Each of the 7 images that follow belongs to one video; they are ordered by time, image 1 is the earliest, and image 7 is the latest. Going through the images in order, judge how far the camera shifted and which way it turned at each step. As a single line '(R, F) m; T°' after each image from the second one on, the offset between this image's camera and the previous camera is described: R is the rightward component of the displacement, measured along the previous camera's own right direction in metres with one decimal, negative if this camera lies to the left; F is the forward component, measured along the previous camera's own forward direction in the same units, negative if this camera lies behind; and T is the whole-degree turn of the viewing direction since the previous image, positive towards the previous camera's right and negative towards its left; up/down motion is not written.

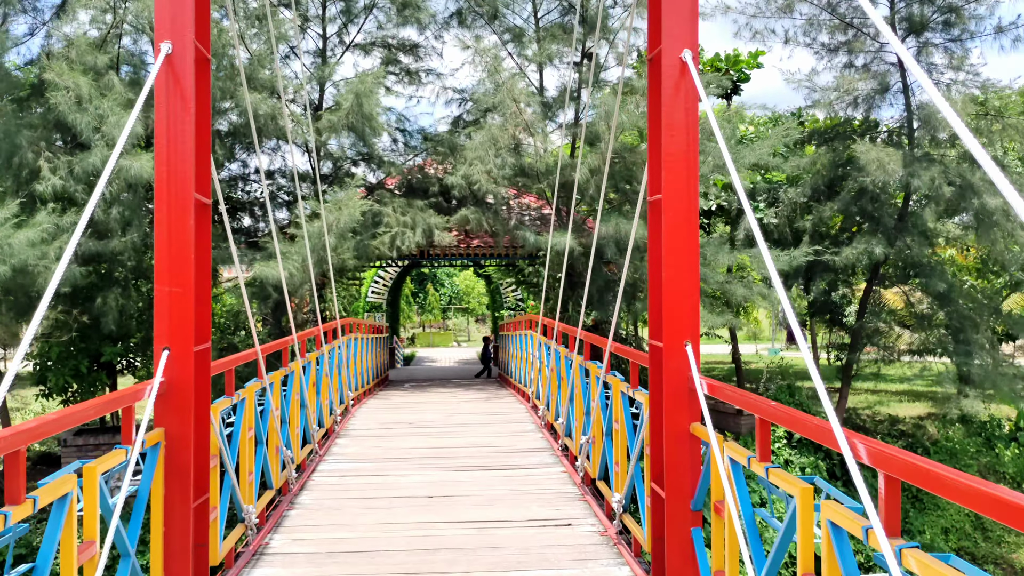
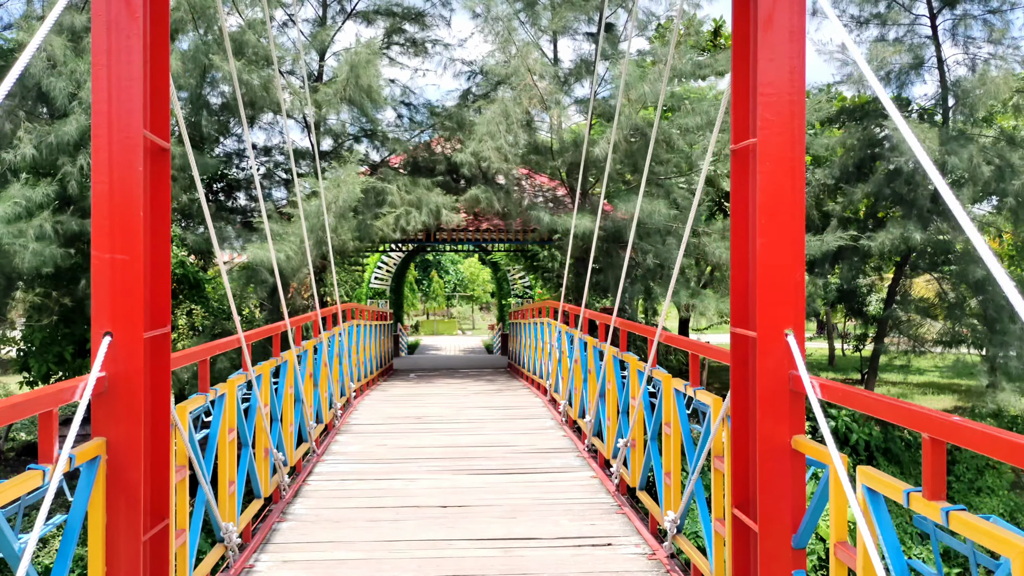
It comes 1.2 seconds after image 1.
(-0.1, +0.5) m; 0°
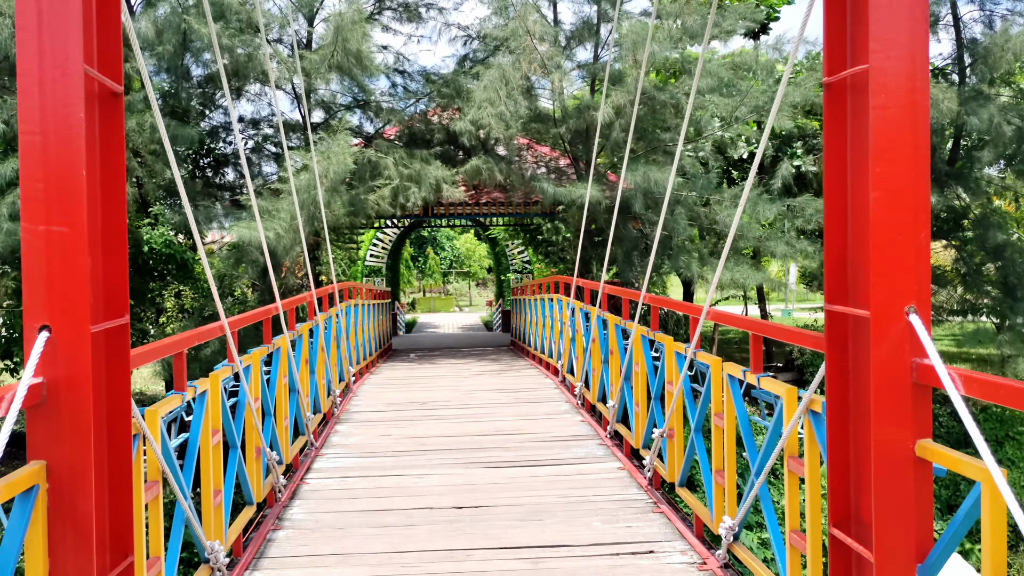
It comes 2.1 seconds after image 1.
(-0.1, +0.4) m; 0°
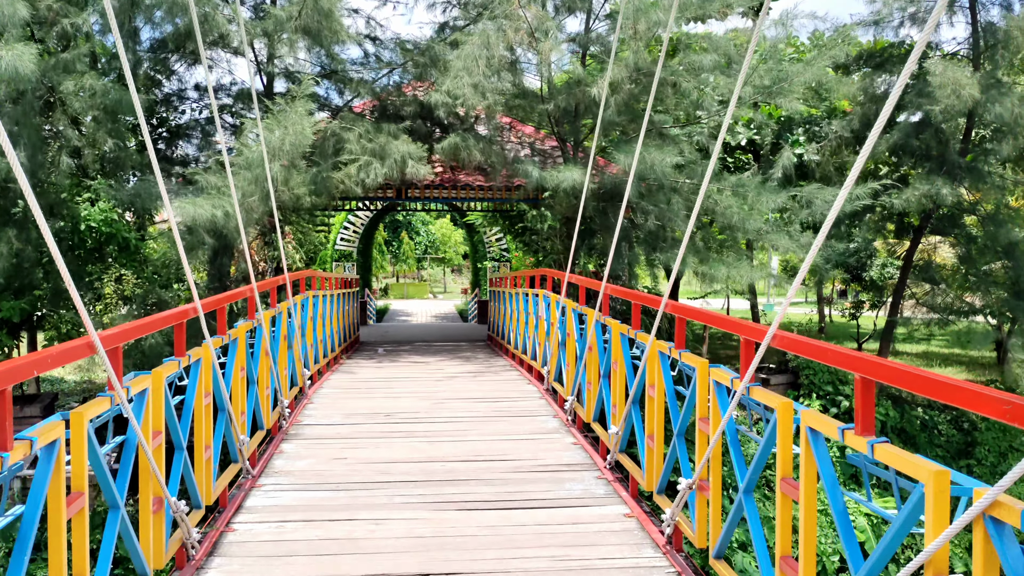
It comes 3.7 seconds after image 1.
(0.0, +0.7) m; +2°
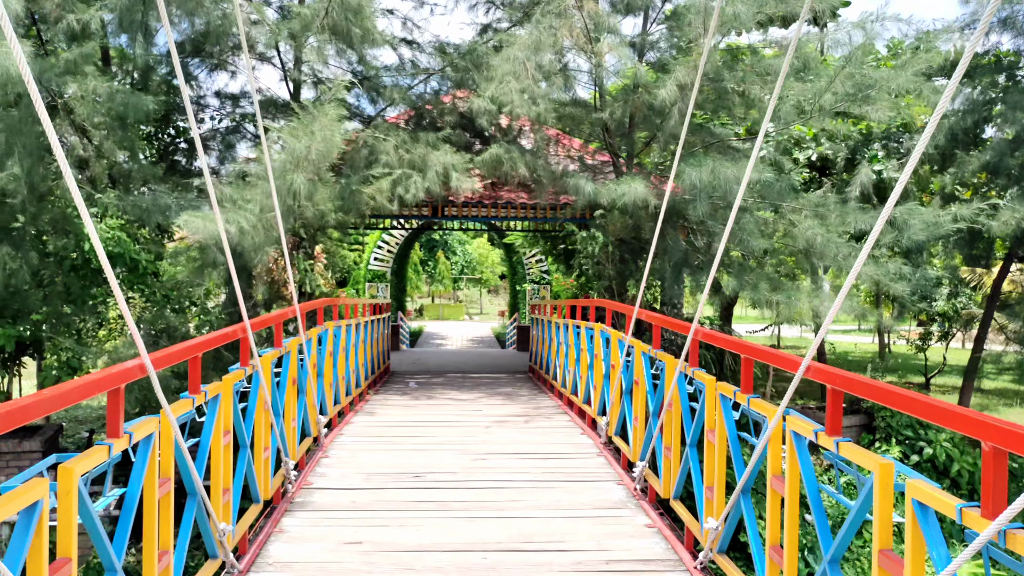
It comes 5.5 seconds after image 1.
(-0.1, +0.8) m; -2°
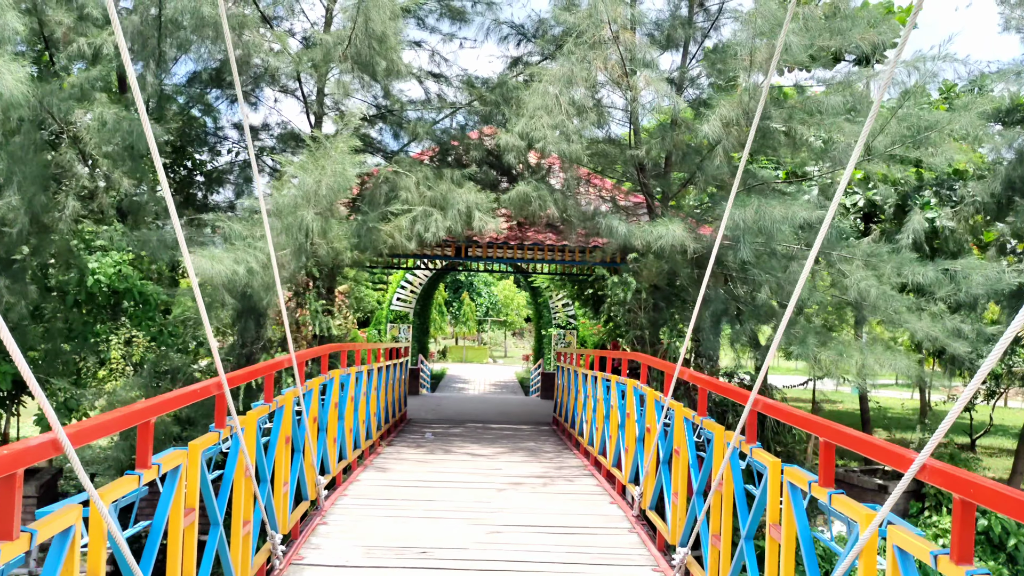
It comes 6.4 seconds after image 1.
(0.0, +0.4) m; -2°
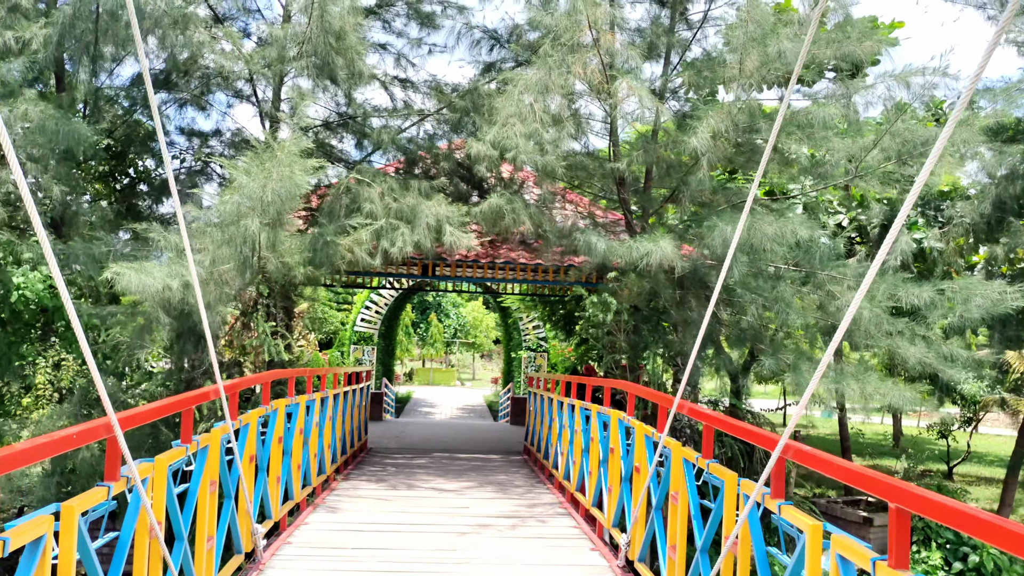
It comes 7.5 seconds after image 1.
(0.0, +0.5) m; +2°
